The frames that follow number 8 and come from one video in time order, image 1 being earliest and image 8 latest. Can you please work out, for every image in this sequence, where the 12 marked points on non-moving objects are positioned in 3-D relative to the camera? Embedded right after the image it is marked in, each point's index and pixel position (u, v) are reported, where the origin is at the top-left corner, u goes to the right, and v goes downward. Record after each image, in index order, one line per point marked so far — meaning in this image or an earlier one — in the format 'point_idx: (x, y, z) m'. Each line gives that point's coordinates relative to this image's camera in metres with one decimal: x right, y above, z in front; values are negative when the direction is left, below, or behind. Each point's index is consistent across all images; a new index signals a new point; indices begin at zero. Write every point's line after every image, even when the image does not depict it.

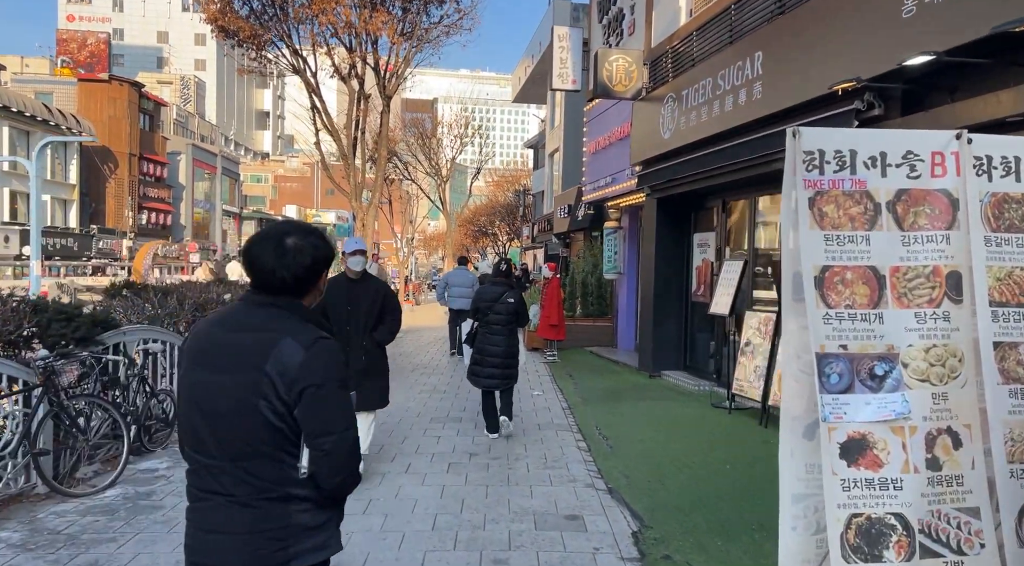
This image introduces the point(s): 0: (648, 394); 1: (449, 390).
0: (+1.7, -1.4, +8.8) m
1: (-0.9, -1.5, +9.9) m
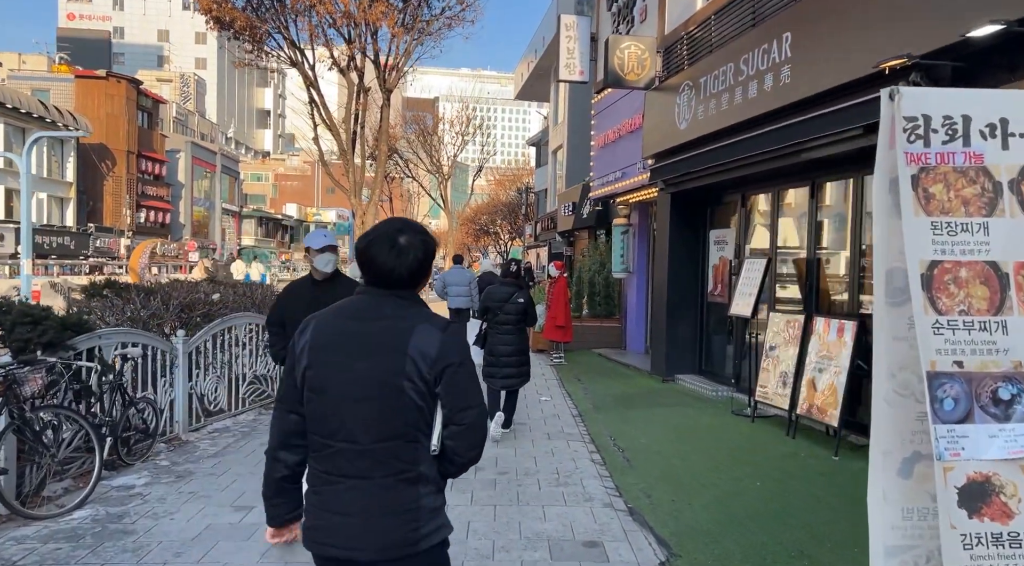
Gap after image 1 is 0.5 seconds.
0: (+1.8, -1.4, +8.3) m
1: (-0.8, -1.5, +9.4) m
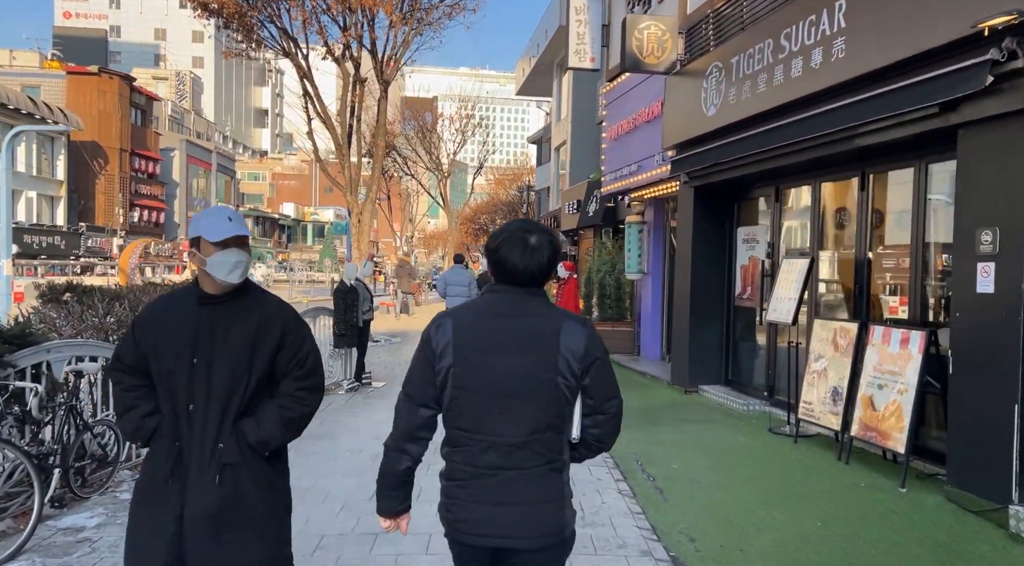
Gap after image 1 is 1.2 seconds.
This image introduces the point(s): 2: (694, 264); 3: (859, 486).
0: (+1.9, -1.4, +7.5) m
1: (-0.7, -1.5, +8.6) m
2: (+2.2, +0.2, +8.5) m
3: (+2.6, -1.5, +5.1) m
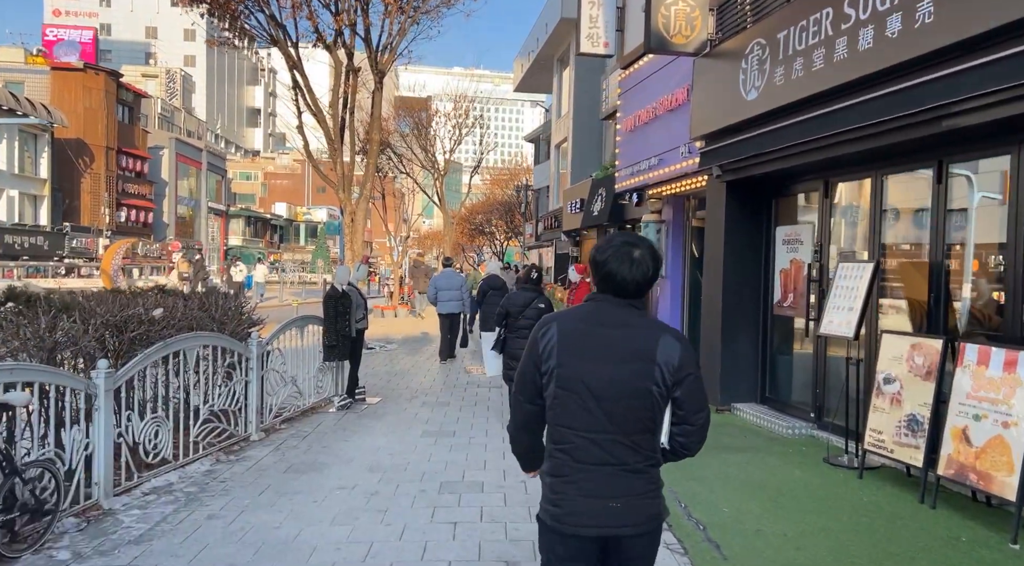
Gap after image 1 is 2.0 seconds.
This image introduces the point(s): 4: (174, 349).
0: (+2.1, -1.5, +6.6) m
1: (-0.6, -1.6, +7.6) m
2: (+2.4, +0.2, +7.6) m
3: (+2.7, -1.6, +4.2) m
4: (-2.9, -0.6, +5.8) m
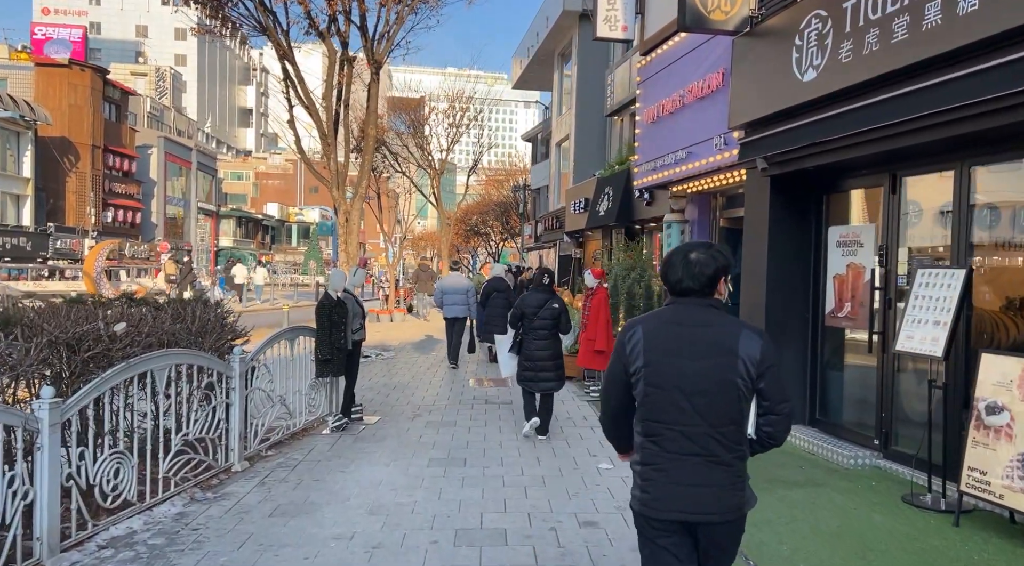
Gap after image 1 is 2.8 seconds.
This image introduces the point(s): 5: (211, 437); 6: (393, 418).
0: (+2.2, -1.6, +5.8) m
1: (-0.4, -1.6, +6.8) m
2: (+2.5, +0.1, +6.8) m
3: (+2.9, -1.6, +3.3) m
4: (-2.7, -0.6, +4.9) m
5: (-2.6, -1.3, +5.9) m
6: (-1.4, -1.6, +8.1) m
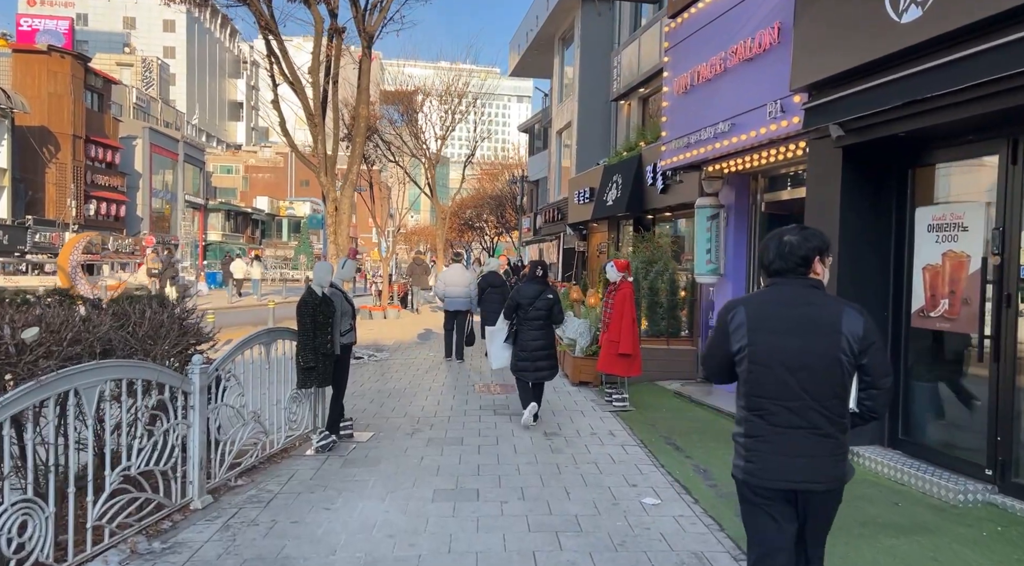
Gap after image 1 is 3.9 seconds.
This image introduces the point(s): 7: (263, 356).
0: (+2.4, -1.5, +4.7) m
1: (-0.2, -1.6, +5.6) m
2: (+2.7, +0.1, +5.6) m
3: (+3.1, -1.6, +2.2) m
4: (-2.5, -0.6, +3.7) m
5: (-2.4, -1.3, +4.7) m
6: (-1.3, -1.5, +7.0) m
7: (-2.2, -0.7, +6.1) m
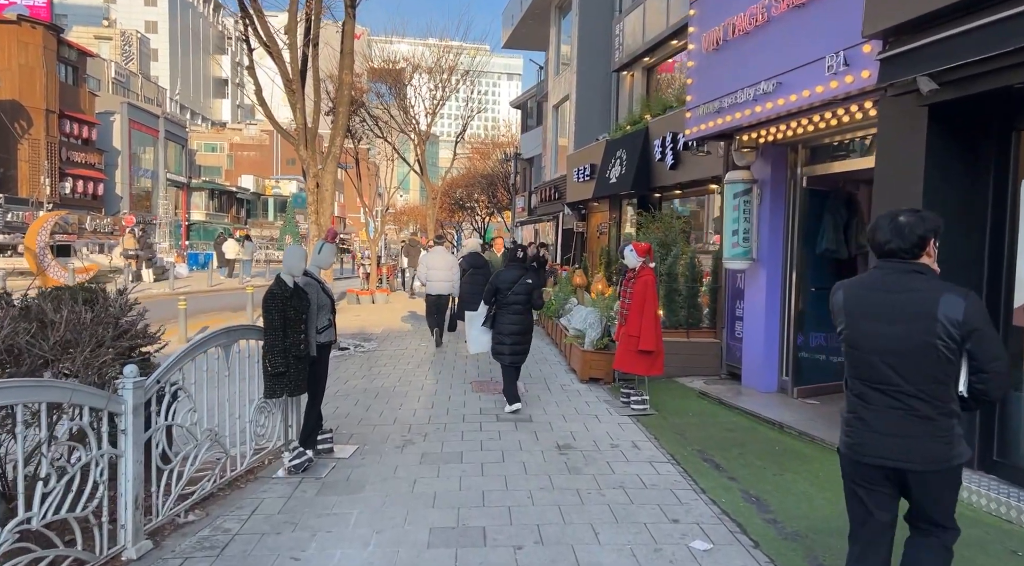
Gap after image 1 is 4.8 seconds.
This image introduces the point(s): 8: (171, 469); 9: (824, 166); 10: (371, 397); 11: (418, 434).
0: (+2.5, -1.5, +3.7) m
1: (-0.1, -1.5, +4.6) m
2: (+2.8, +0.2, +4.6) m
3: (+3.3, -1.6, +1.2) m
4: (-2.4, -0.6, +2.7) m
5: (-2.3, -1.2, +3.7) m
6: (-1.2, -1.4, +5.9) m
7: (-2.2, -0.6, +5.0) m
8: (-2.2, -1.2, +4.4) m
9: (+3.2, +1.2, +7.0) m
10: (-1.6, -1.3, +7.9) m
11: (-0.9, -1.4, +6.4) m
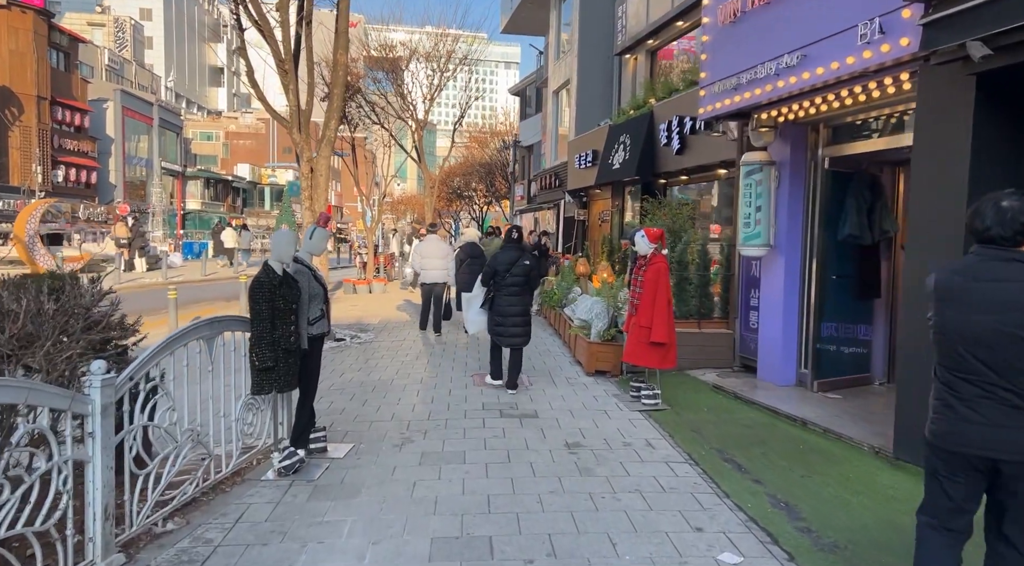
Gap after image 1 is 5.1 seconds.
0: (+2.6, -1.4, +3.3) m
1: (-0.1, -1.4, +4.2) m
2: (+2.8, +0.3, +4.2) m
3: (+3.3, -1.6, +0.9) m
4: (-2.3, -0.5, +2.3) m
5: (-2.3, -1.2, +3.3) m
6: (-1.2, -1.3, +5.6) m
7: (-2.1, -0.5, +4.7) m
8: (-2.1, -1.1, +4.0) m
9: (+3.2, +1.3, +6.6) m
10: (-1.6, -1.2, +7.6) m
11: (-0.8, -1.3, +6.0) m
